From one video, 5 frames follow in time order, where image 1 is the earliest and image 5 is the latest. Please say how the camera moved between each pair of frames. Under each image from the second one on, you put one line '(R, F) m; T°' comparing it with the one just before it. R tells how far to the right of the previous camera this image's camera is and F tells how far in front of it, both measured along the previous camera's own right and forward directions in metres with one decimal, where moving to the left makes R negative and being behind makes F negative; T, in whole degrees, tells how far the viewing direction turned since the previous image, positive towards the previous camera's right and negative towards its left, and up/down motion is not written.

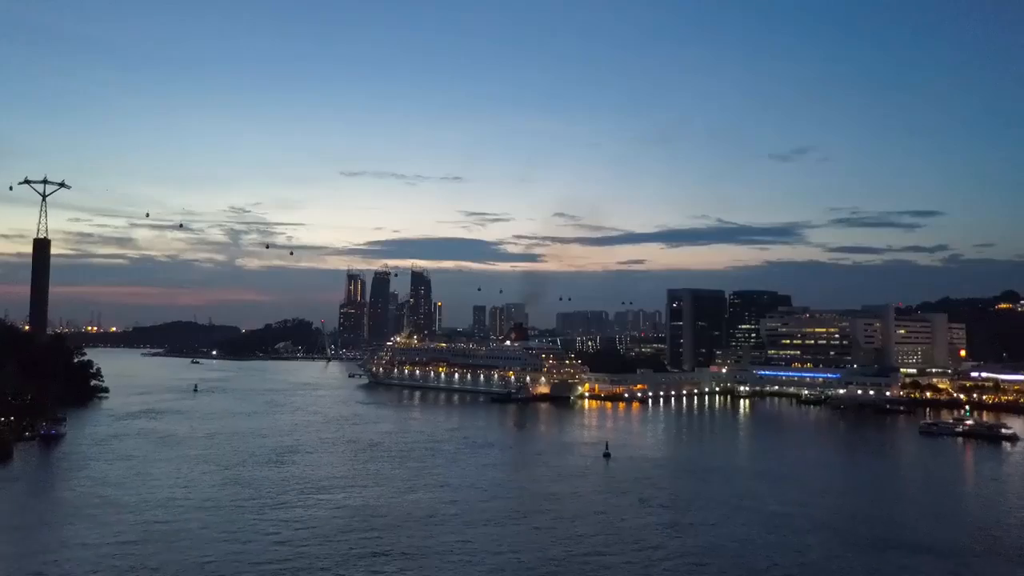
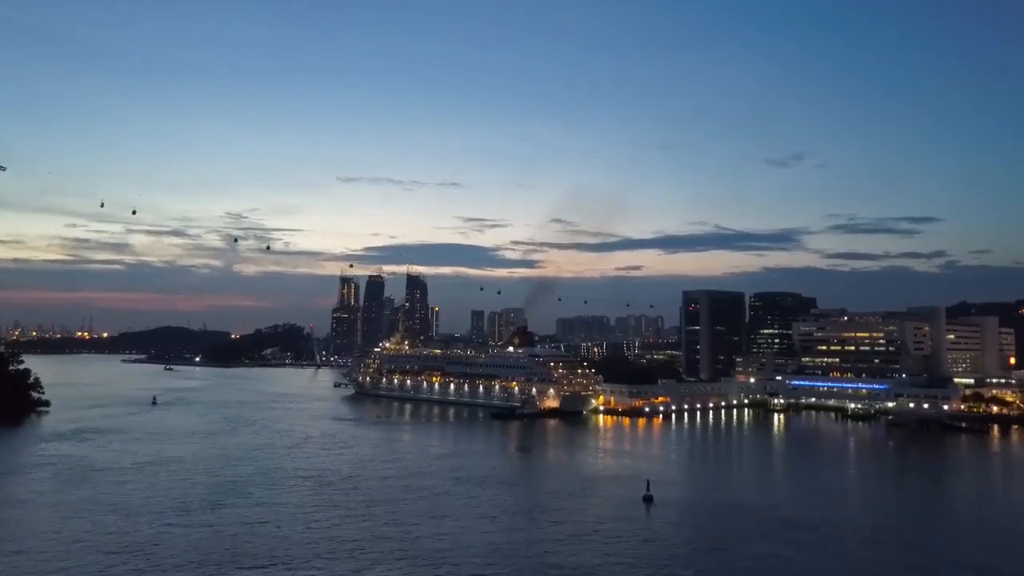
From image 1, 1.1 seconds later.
(-0.2, +4.0) m; 0°
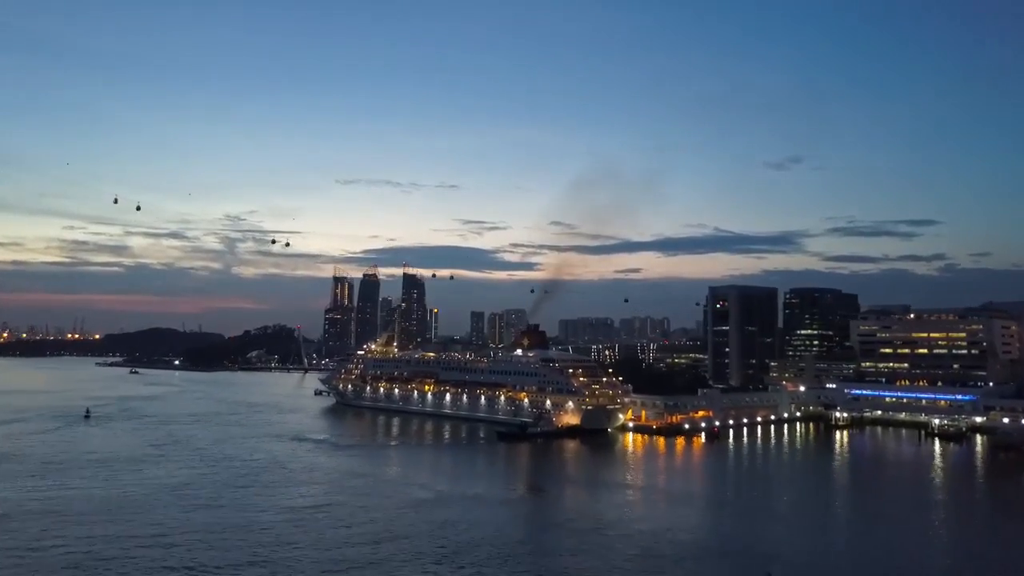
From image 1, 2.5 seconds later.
(-0.3, +5.0) m; 0°
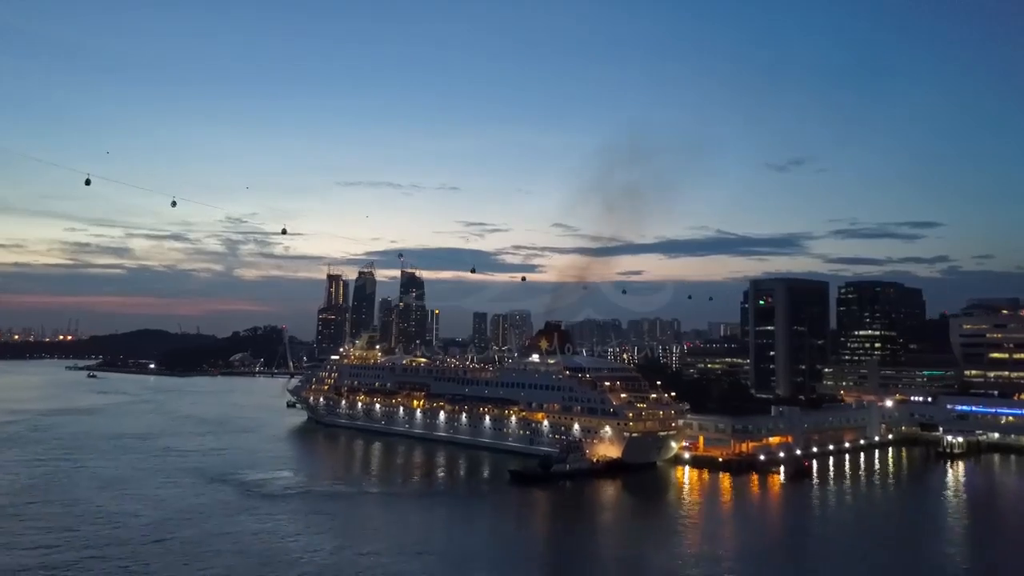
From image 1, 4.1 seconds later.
(-0.3, +5.7) m; 0°
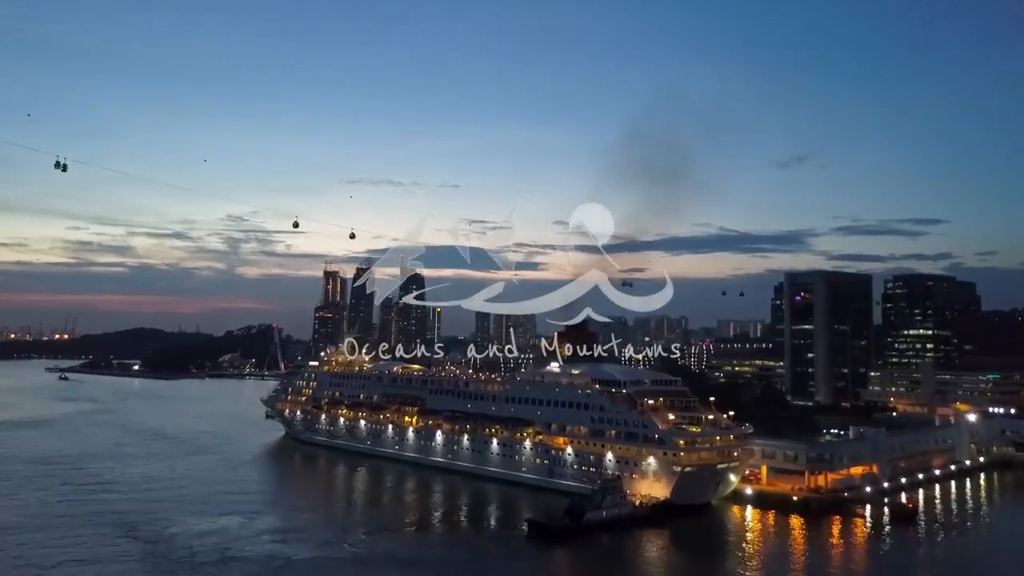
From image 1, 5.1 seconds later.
(-0.2, +3.6) m; 0°
